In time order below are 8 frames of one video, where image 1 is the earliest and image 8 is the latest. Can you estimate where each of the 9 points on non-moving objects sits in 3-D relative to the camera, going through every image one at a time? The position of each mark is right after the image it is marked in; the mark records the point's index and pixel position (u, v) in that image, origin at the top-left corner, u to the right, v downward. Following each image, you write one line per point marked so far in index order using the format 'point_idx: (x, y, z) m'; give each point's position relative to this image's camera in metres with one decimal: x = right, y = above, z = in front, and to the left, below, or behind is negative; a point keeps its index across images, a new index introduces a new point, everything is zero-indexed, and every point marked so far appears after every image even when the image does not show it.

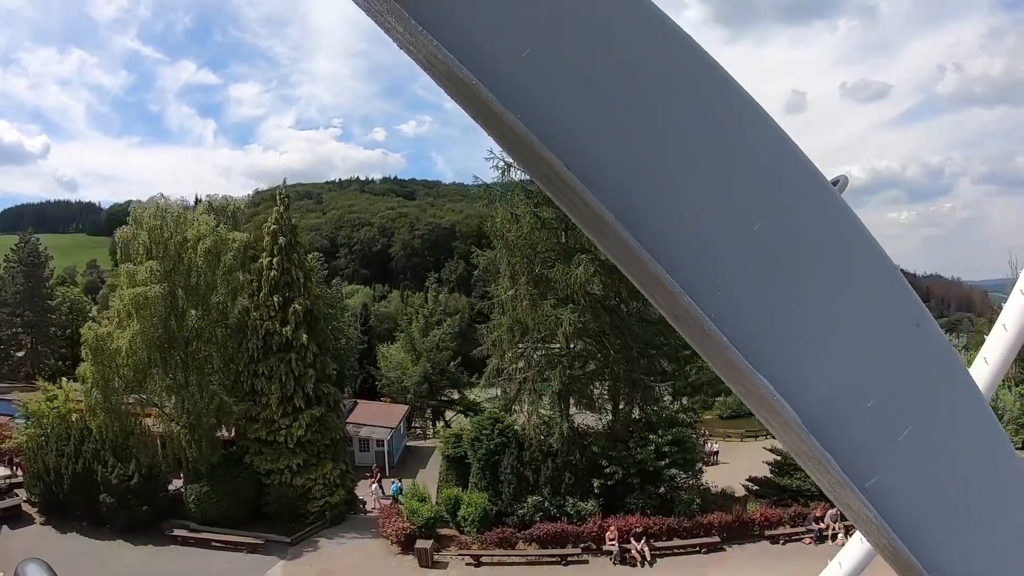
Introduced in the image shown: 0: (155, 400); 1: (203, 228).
0: (-8.5, -2.7, +13.4) m
1: (-7.6, +1.4, +13.7) m
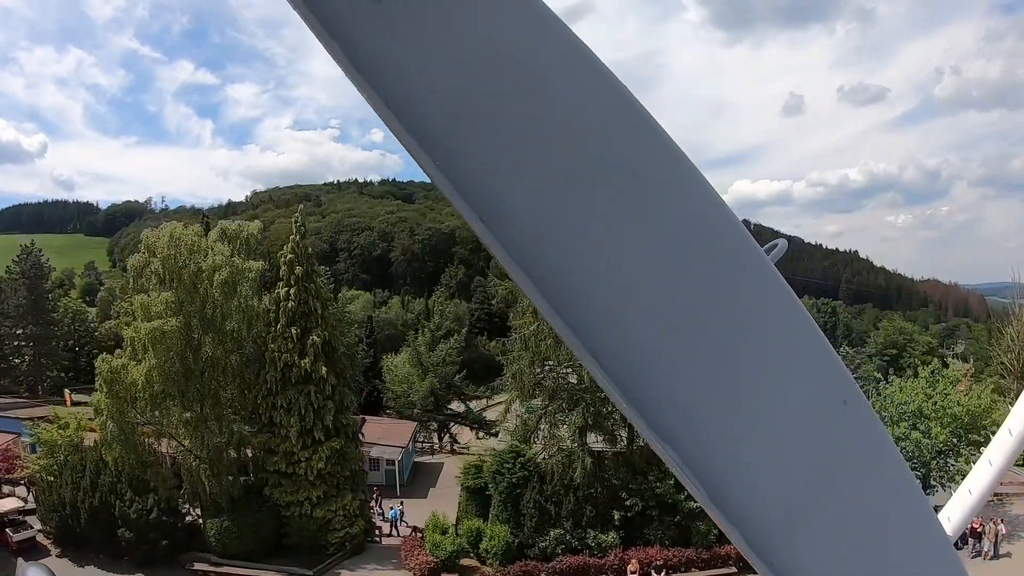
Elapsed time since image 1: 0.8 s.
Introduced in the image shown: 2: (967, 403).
0: (-8.0, -3.4, +13.3) m
1: (-7.1, +0.7, +13.6) m
2: (+13.2, -3.4, +16.5) m
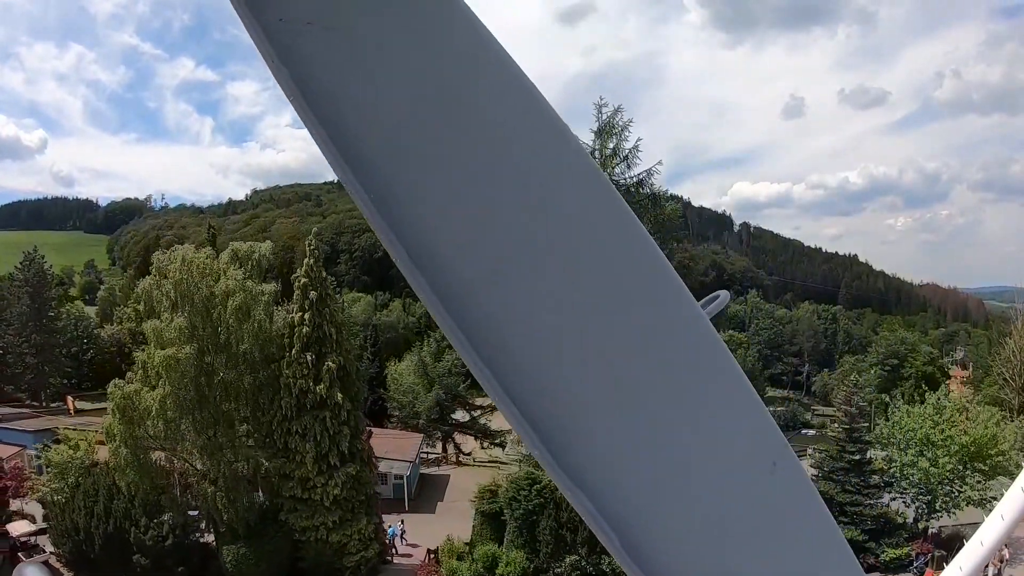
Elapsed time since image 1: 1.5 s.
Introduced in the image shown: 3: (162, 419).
0: (-7.7, -4.0, +13.4) m
1: (-6.7, +0.1, +13.7) m
2: (+13.5, -4.1, +16.5) m
3: (-7.9, -3.0, +12.9) m
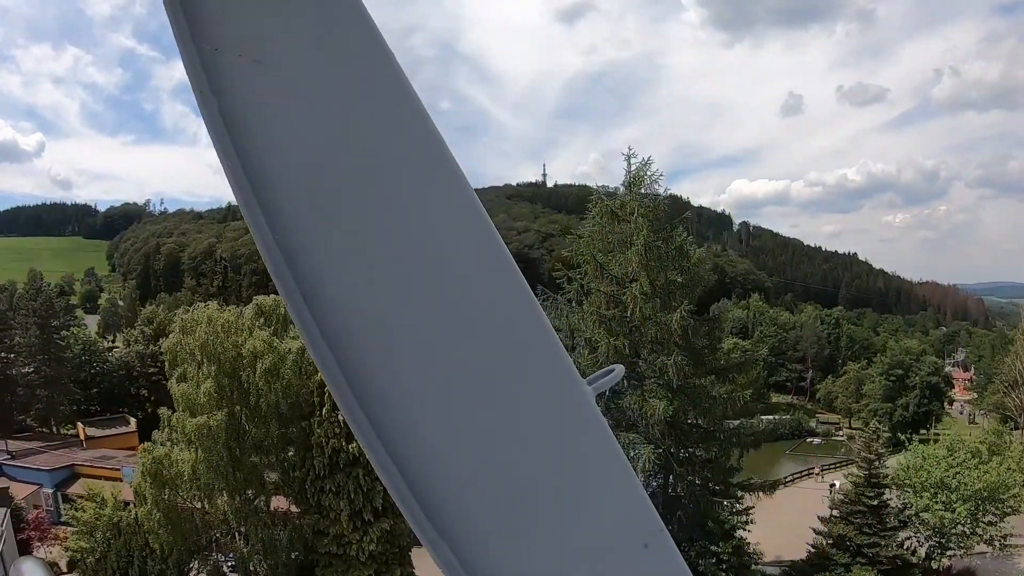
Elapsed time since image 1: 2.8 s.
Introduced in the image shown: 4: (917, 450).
0: (-7.1, -5.5, +13.6) m
1: (-6.2, -1.4, +13.8) m
2: (+14.1, -5.4, +16.7) m
3: (-7.3, -4.4, +13.1) m
4: (+13.4, -5.5, +18.6) m
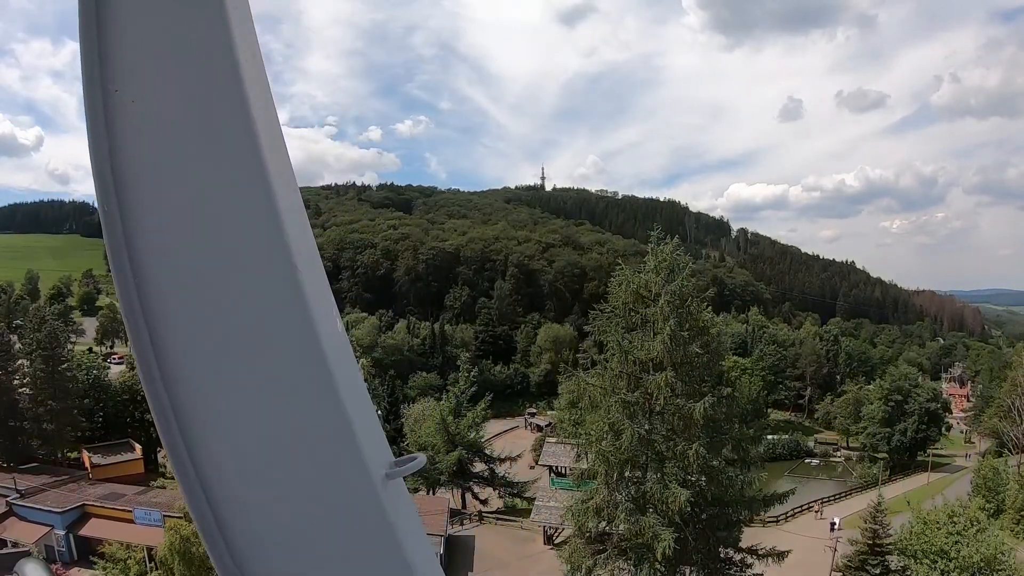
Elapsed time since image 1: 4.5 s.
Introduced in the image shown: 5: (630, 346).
0: (-6.7, -7.4, +13.9) m
1: (-5.8, -3.3, +14.2) m
2: (+14.4, -7.6, +17.1) m
3: (-6.9, -6.4, +13.4) m
4: (+13.7, -7.6, +19.0) m
5: (+3.1, -1.6, +14.7) m
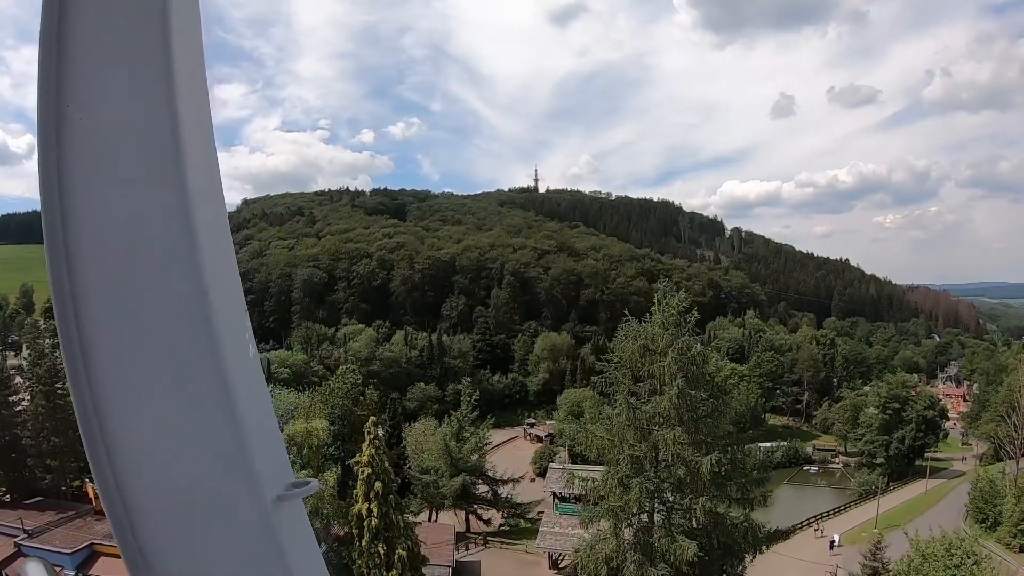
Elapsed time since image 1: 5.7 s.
0: (-6.4, -9.0, +14.1) m
1: (-5.6, -4.9, +14.4) m
2: (+14.7, -8.8, +17.5) m
3: (-6.7, -8.0, +13.6) m
4: (+14.0, -8.9, +19.4) m
5: (+3.3, -3.0, +15.1) m
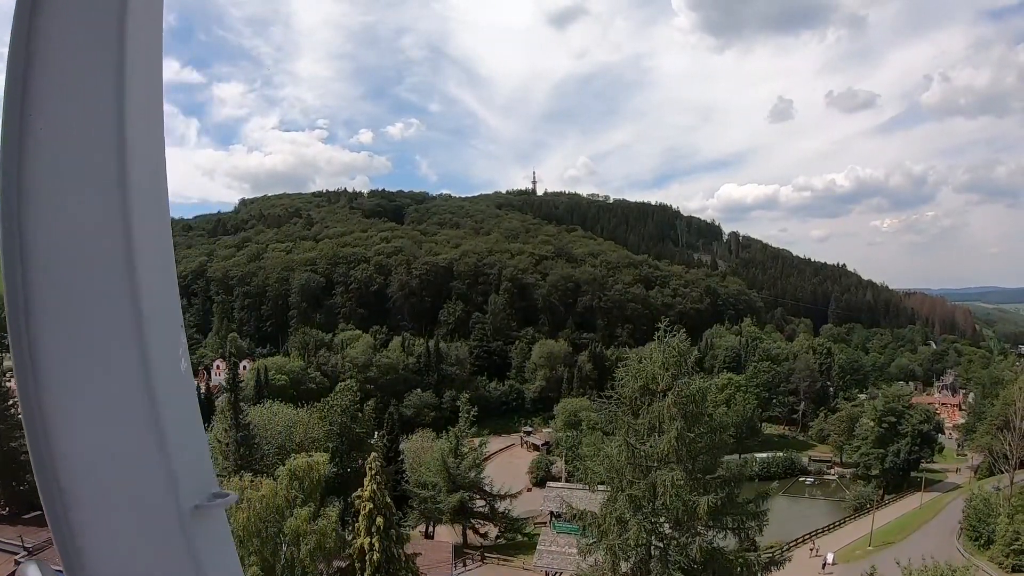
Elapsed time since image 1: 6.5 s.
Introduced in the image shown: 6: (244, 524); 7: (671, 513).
0: (-6.5, -10.0, +14.3) m
1: (-5.6, -5.9, +14.6) m
2: (+14.7, -9.9, +17.8) m
3: (-6.7, -8.9, +13.8) m
4: (+13.9, -10.0, +19.7) m
5: (+3.3, -4.0, +15.3) m
6: (-6.7, -5.8, +14.2) m
7: (+4.1, -5.8, +14.6) m
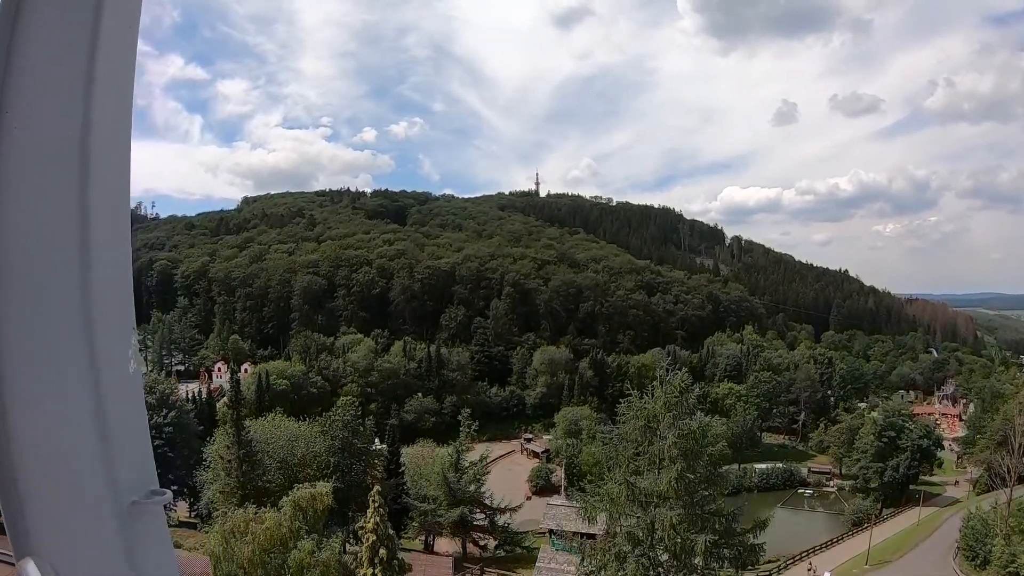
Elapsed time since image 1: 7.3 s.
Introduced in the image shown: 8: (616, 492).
0: (-6.5, -10.9, +14.6) m
1: (-5.6, -6.8, +14.9) m
2: (+14.6, -11.0, +18.0) m
3: (-6.7, -9.8, +14.1) m
4: (+13.9, -11.1, +19.9) m
5: (+3.3, -5.1, +15.5) m
6: (-6.7, -6.7, +14.5) m
7: (+4.1, -6.8, +14.8) m
8: (+2.8, -5.6, +15.7) m
